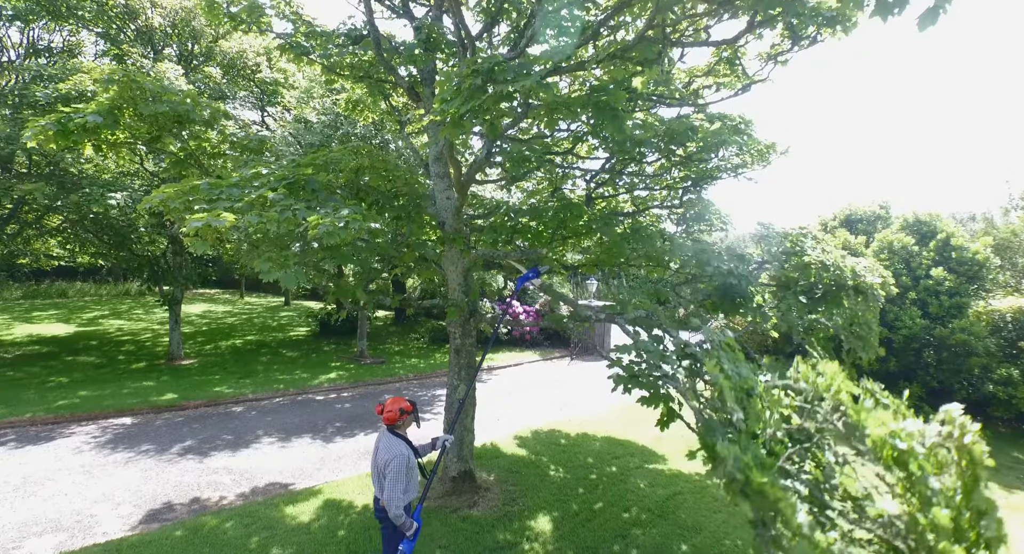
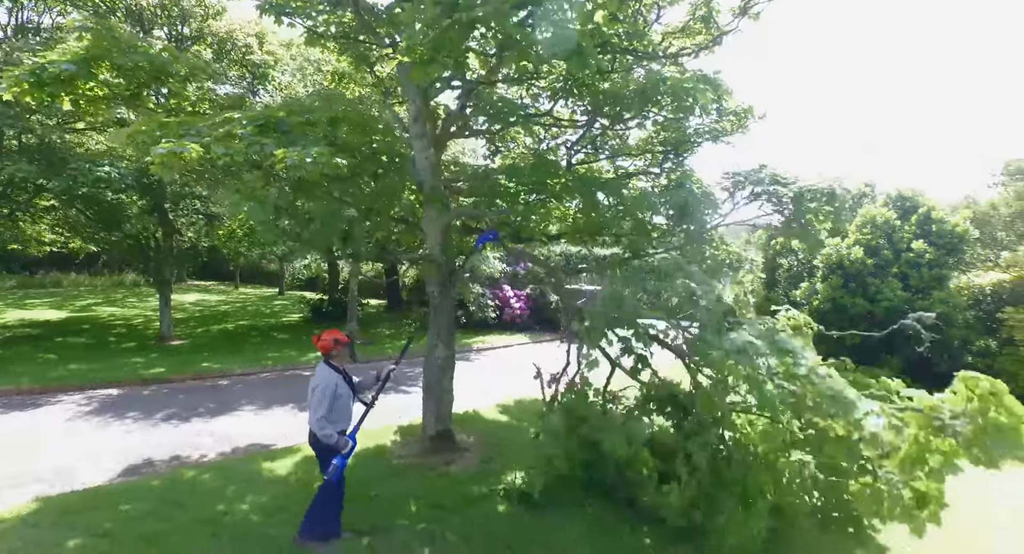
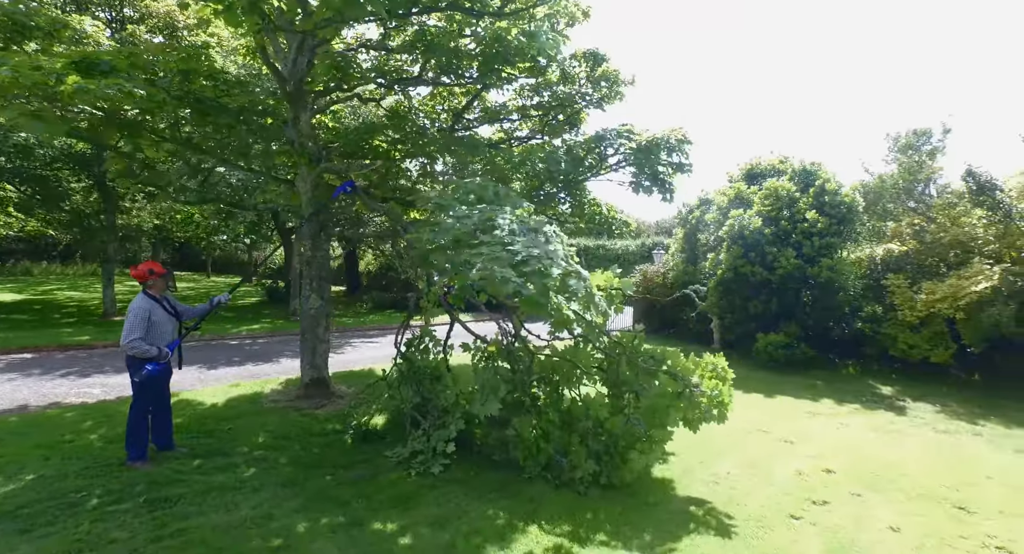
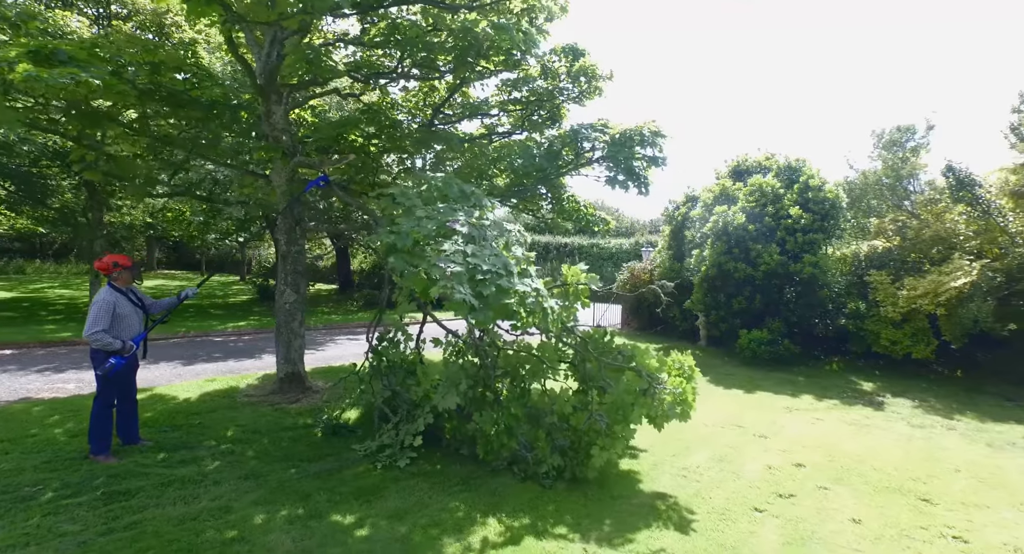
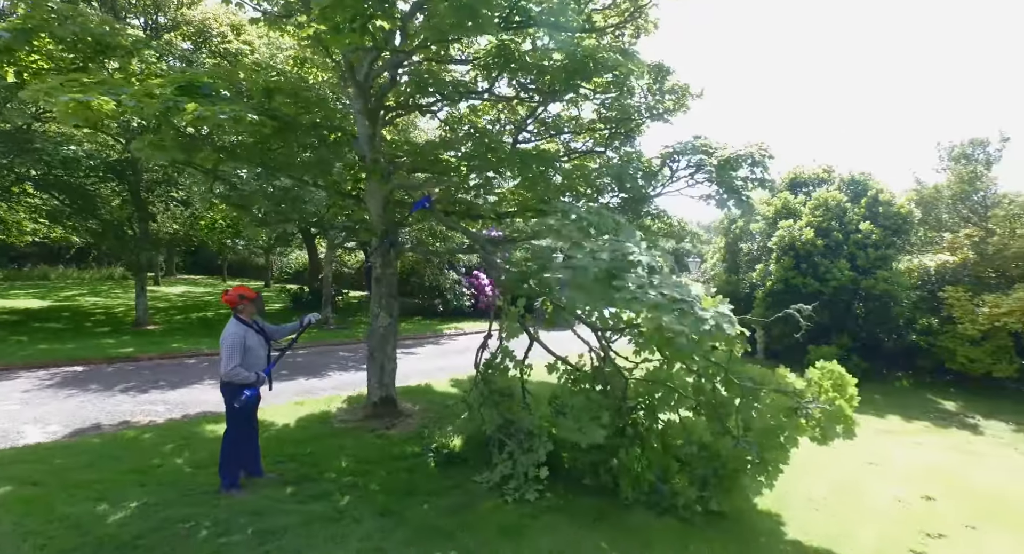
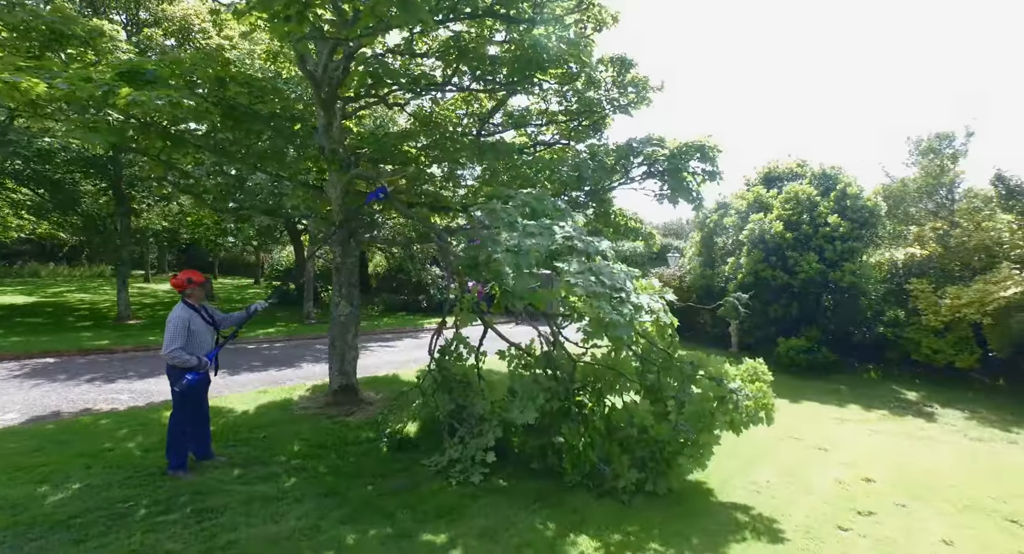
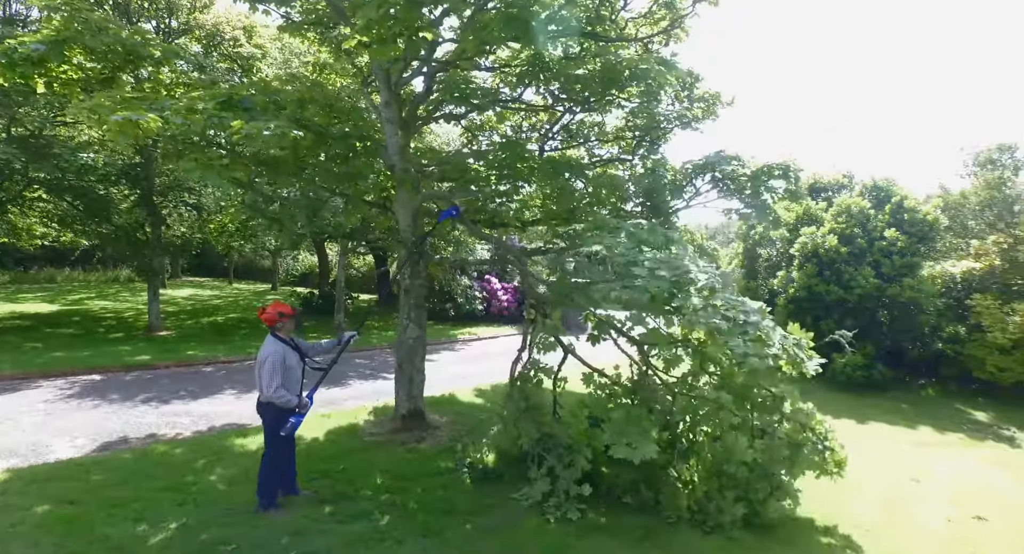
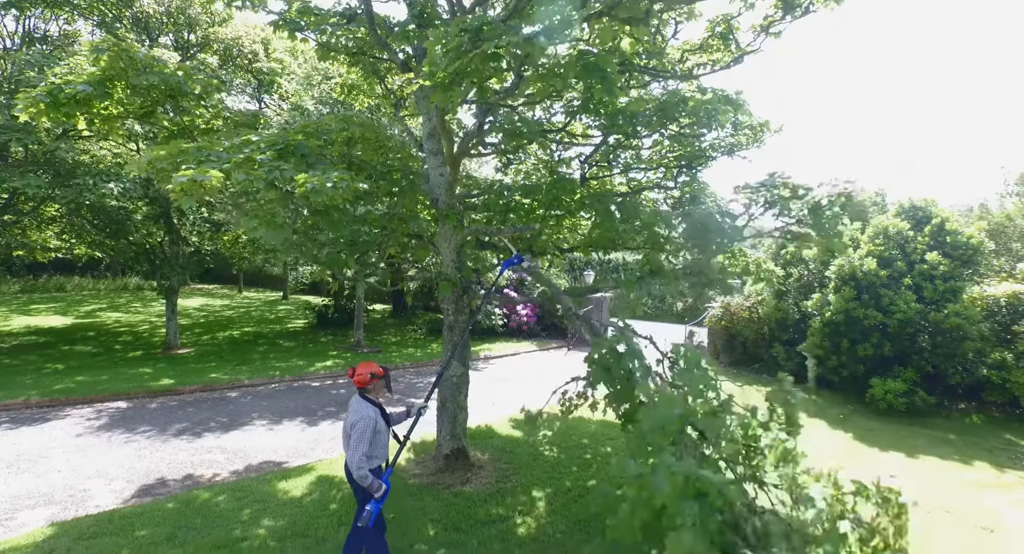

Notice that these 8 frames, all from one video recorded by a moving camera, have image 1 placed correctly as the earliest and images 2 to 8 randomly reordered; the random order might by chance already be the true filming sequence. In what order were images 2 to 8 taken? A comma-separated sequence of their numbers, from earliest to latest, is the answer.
8, 2, 7, 5, 6, 3, 4
